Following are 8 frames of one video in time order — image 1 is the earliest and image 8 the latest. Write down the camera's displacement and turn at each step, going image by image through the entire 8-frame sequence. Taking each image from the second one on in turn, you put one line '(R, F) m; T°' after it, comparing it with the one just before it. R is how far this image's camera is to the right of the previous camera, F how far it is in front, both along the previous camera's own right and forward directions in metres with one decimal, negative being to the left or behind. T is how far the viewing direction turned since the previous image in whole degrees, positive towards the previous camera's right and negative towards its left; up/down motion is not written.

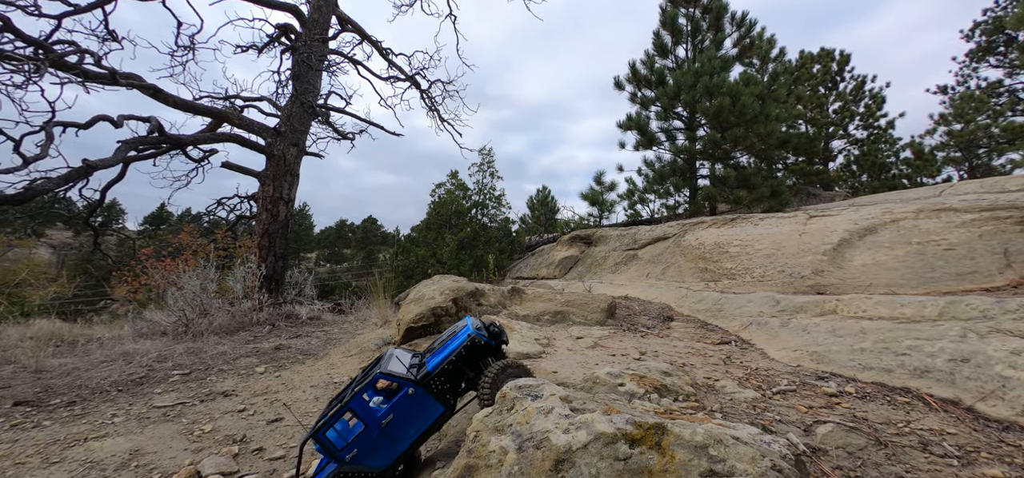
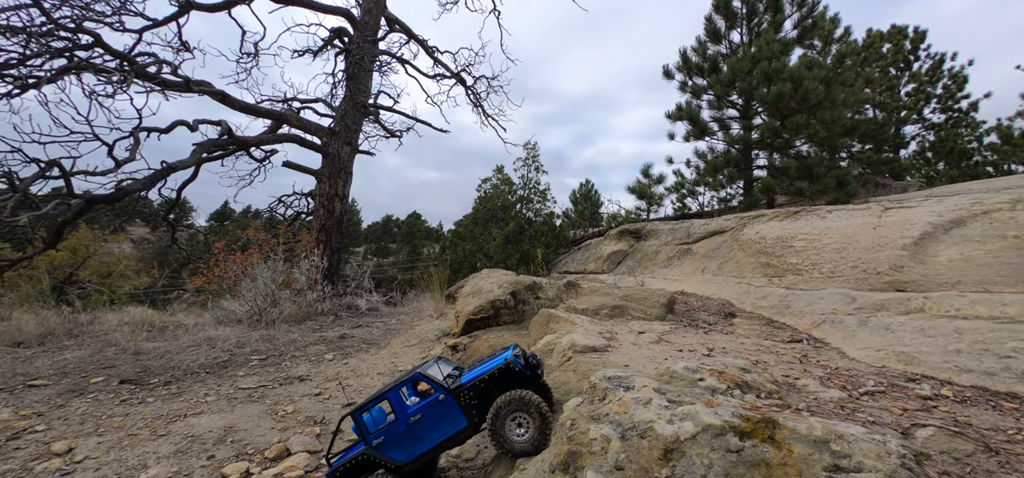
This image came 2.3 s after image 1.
(-0.3, -0.1) m; -5°
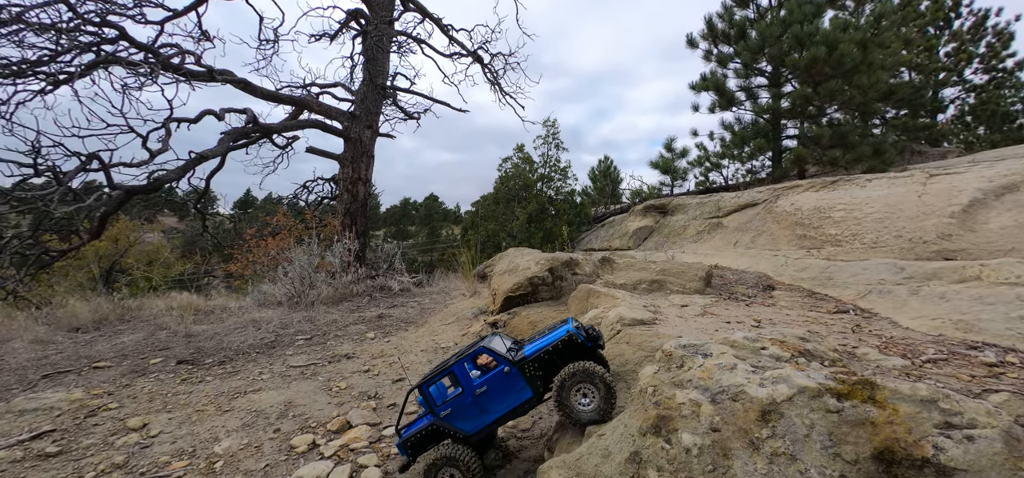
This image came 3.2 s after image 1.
(-0.3, 0.0) m; -2°
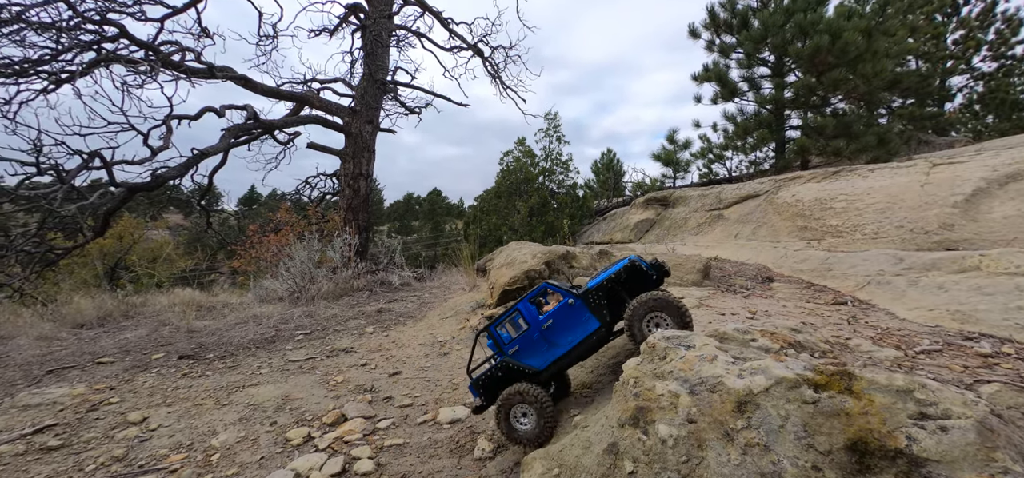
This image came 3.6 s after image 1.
(+0.1, 0.0) m; -1°
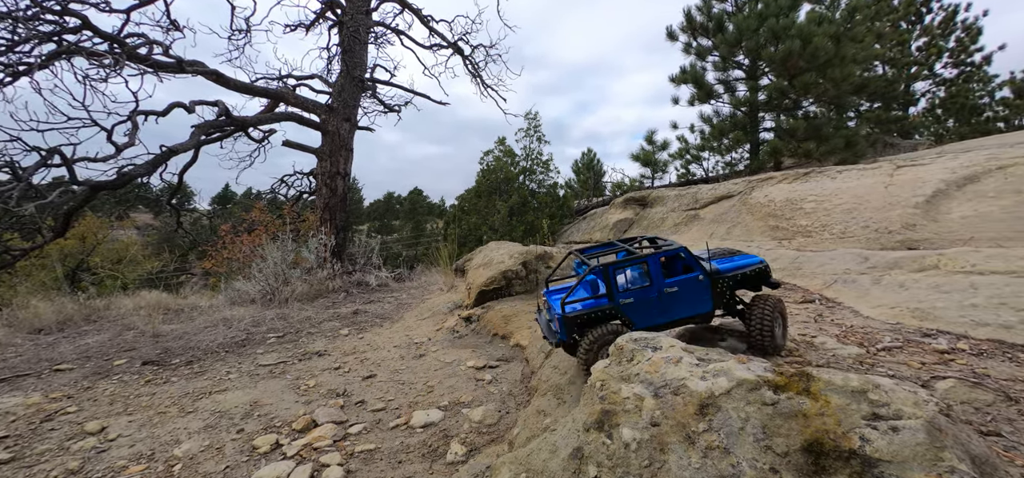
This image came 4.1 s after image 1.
(+0.1, 0.0) m; +2°
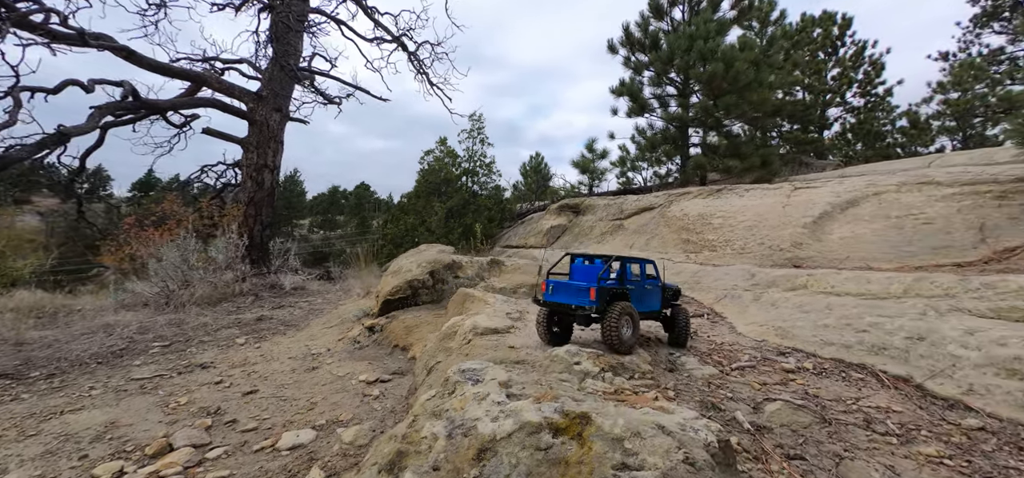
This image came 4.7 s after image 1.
(+0.6, +0.1) m; +6°
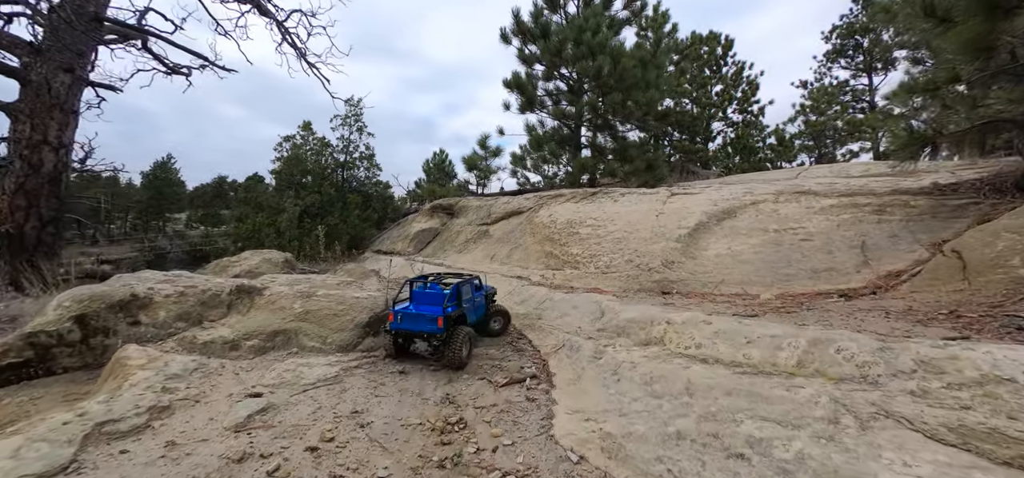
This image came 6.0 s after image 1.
(+1.5, +1.7) m; +11°
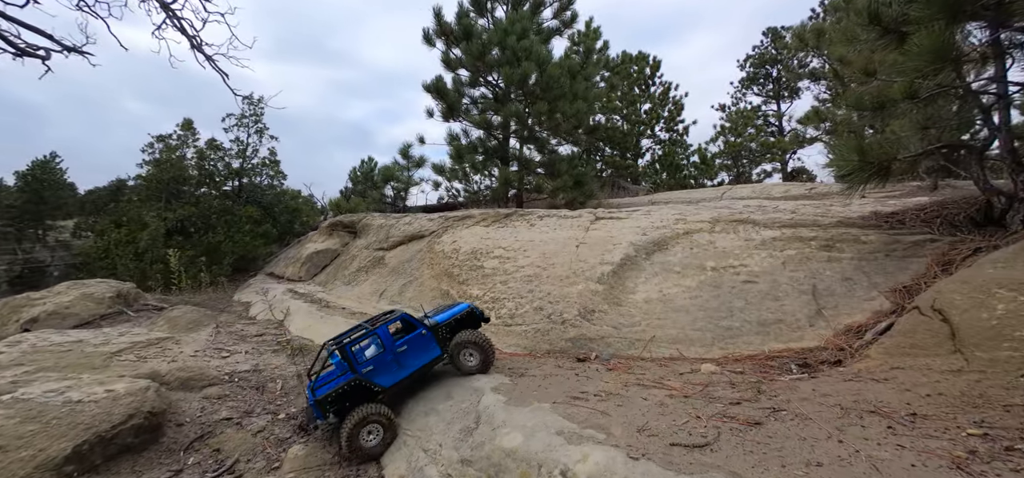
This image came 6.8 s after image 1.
(+0.6, +1.2) m; +8°
